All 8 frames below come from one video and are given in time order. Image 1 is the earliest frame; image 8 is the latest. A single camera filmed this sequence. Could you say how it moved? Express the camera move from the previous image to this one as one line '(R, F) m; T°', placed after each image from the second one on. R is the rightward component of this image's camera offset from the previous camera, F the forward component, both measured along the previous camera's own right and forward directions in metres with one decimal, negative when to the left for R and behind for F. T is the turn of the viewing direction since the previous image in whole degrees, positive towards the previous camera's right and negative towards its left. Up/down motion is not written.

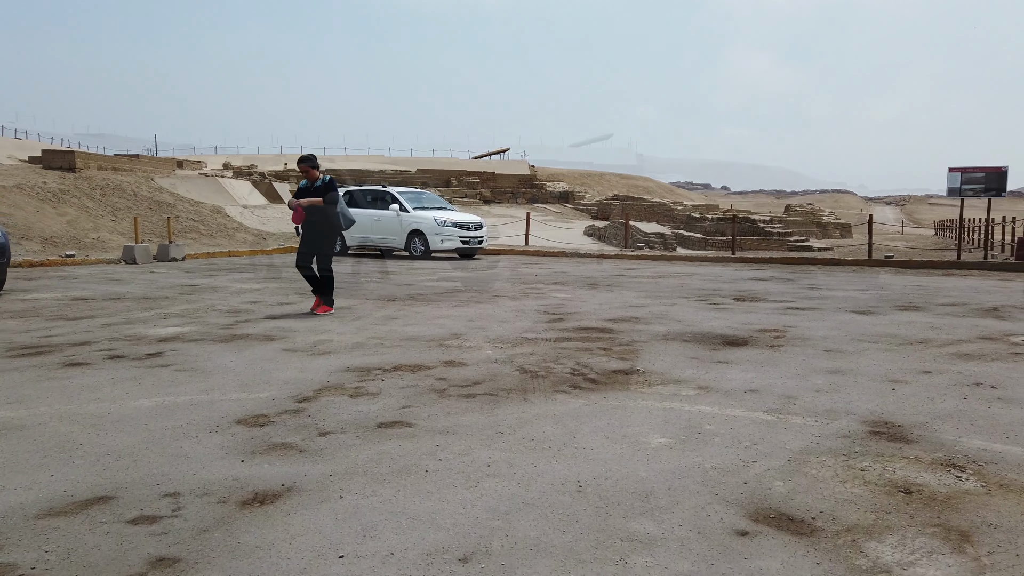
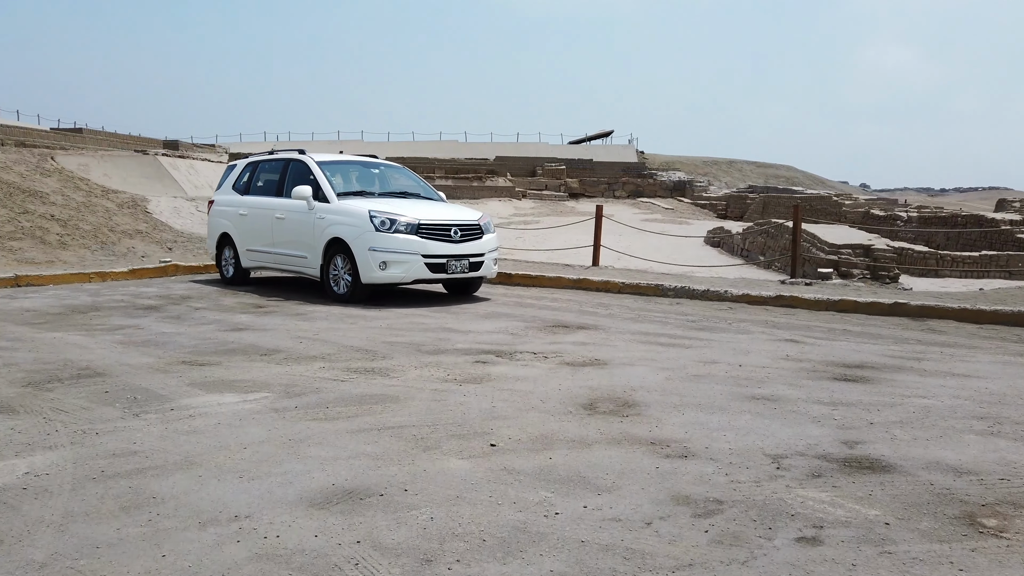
(+0.2, +1.2) m; 0°
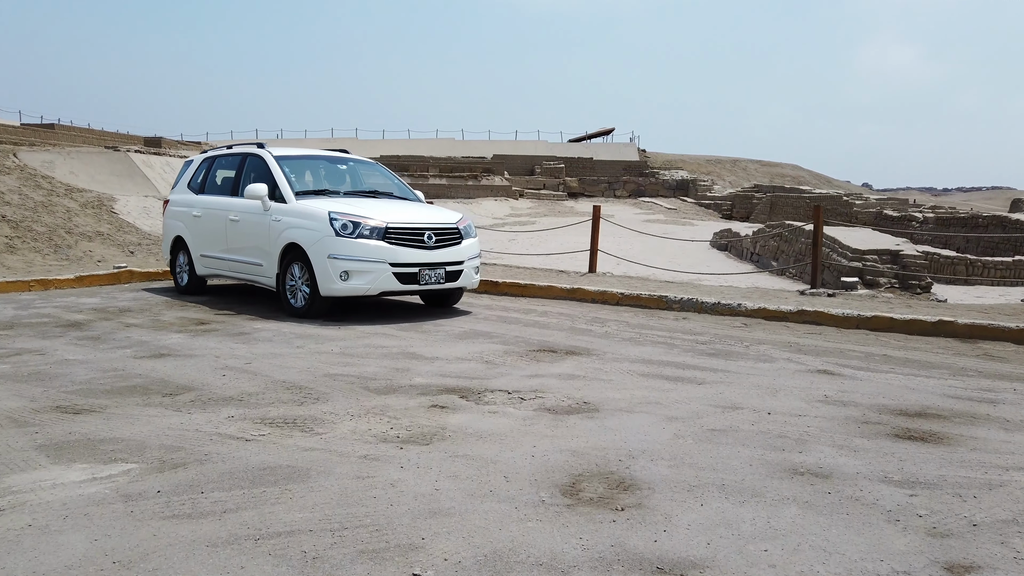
(+0.2, +1.2) m; 0°
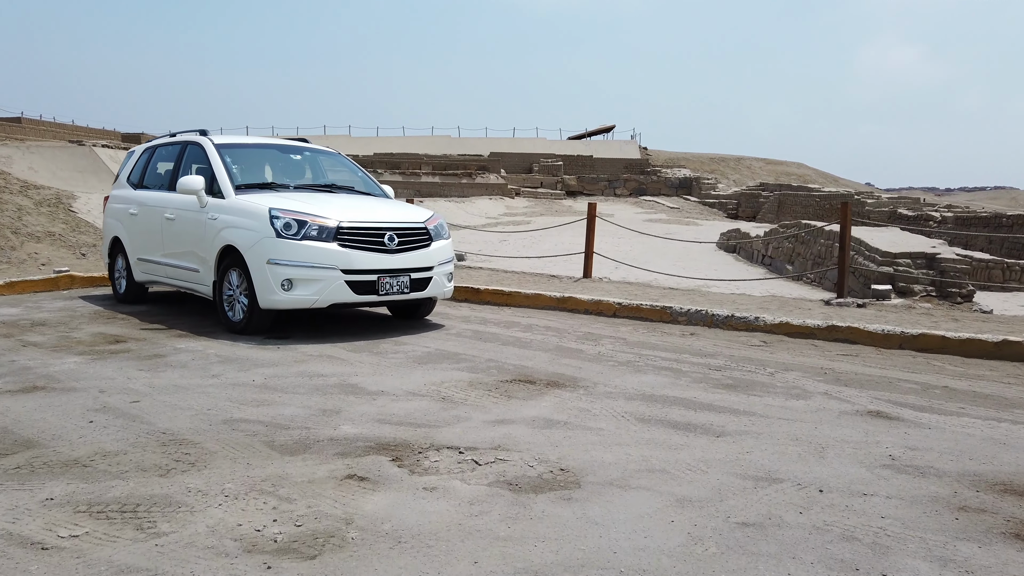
(+0.2, +1.3) m; 0°
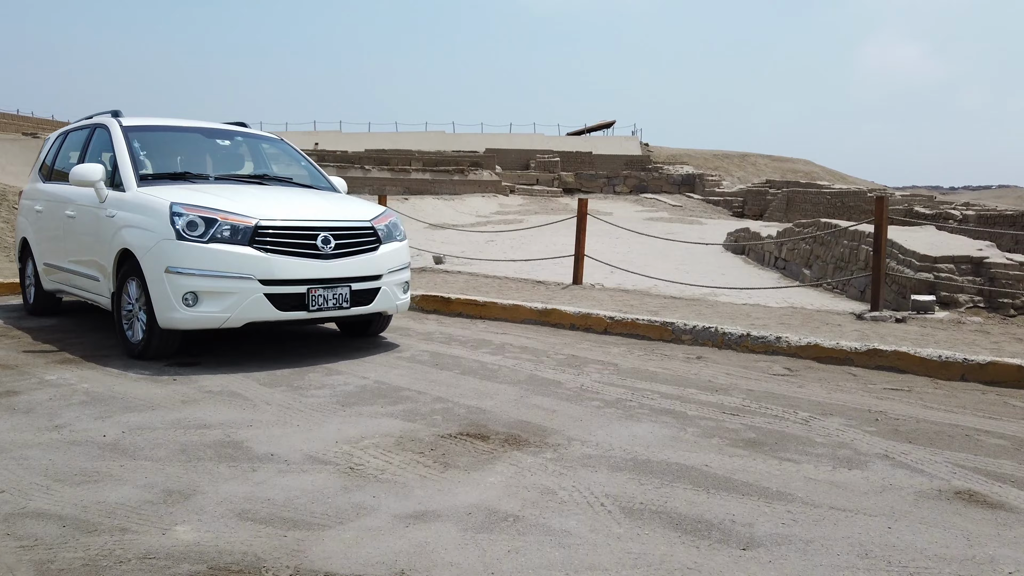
(+0.3, +1.4) m; 0°
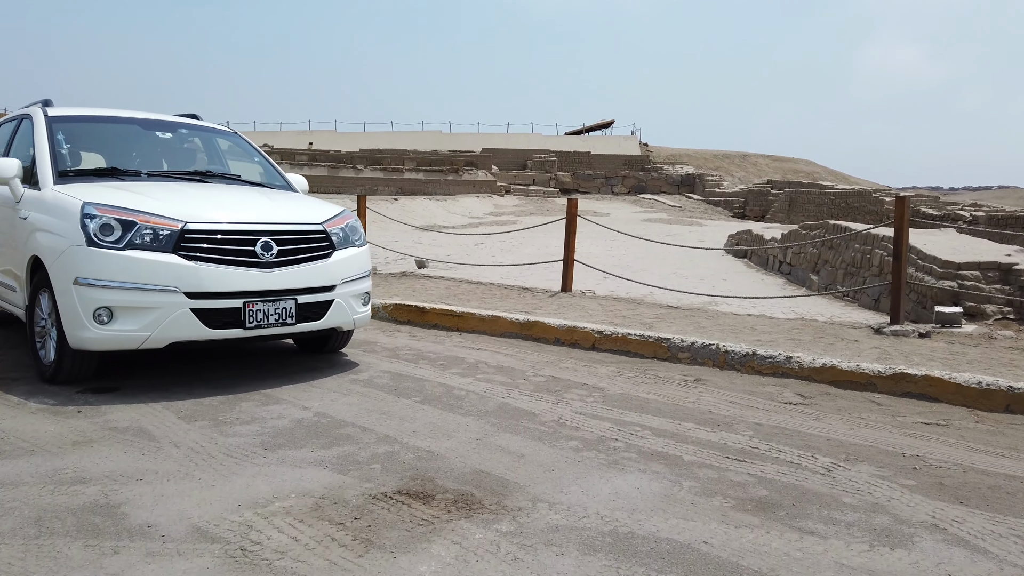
(+0.2, +0.8) m; 0°
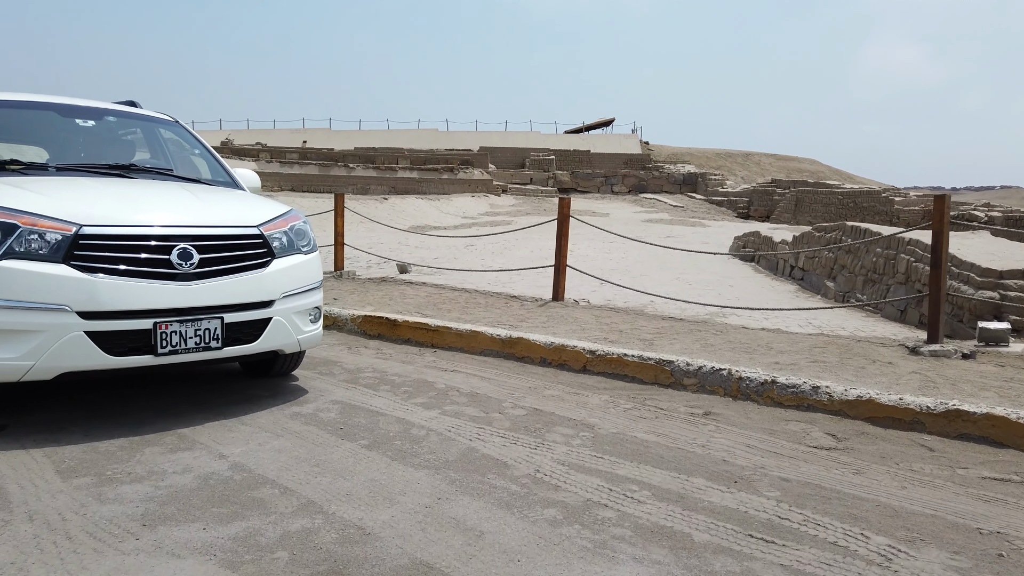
(+0.2, +0.9) m; 0°
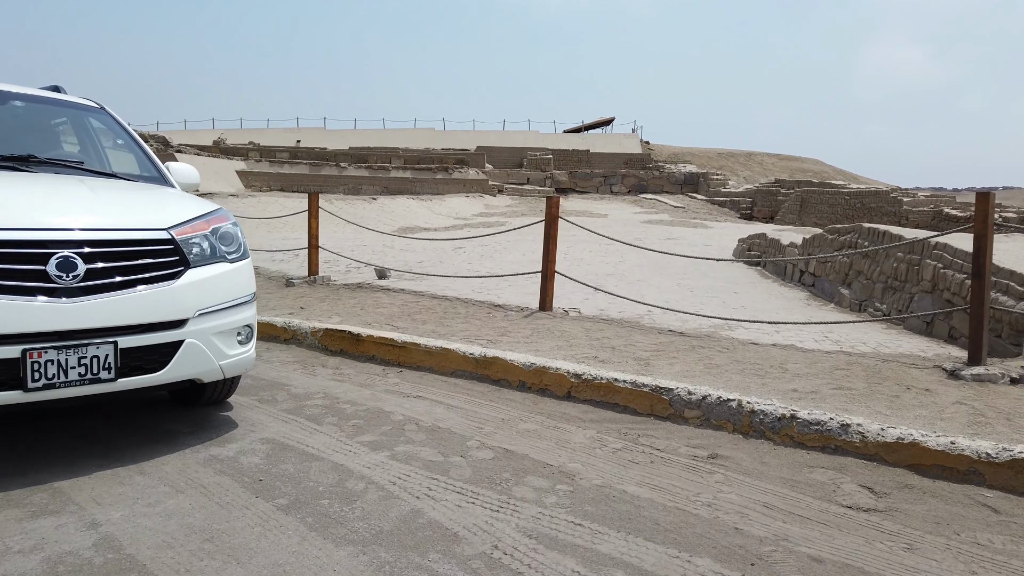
(+0.2, +0.8) m; 0°
